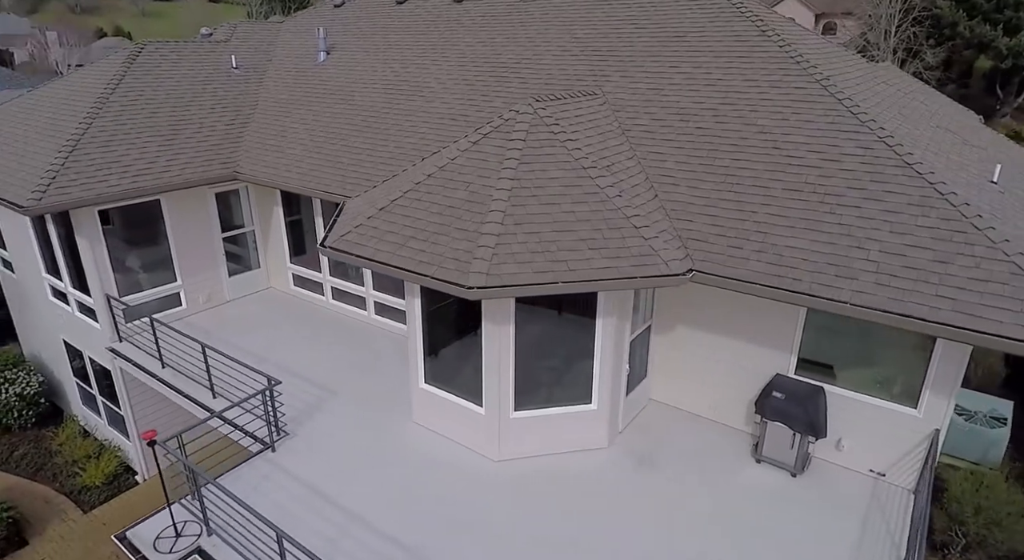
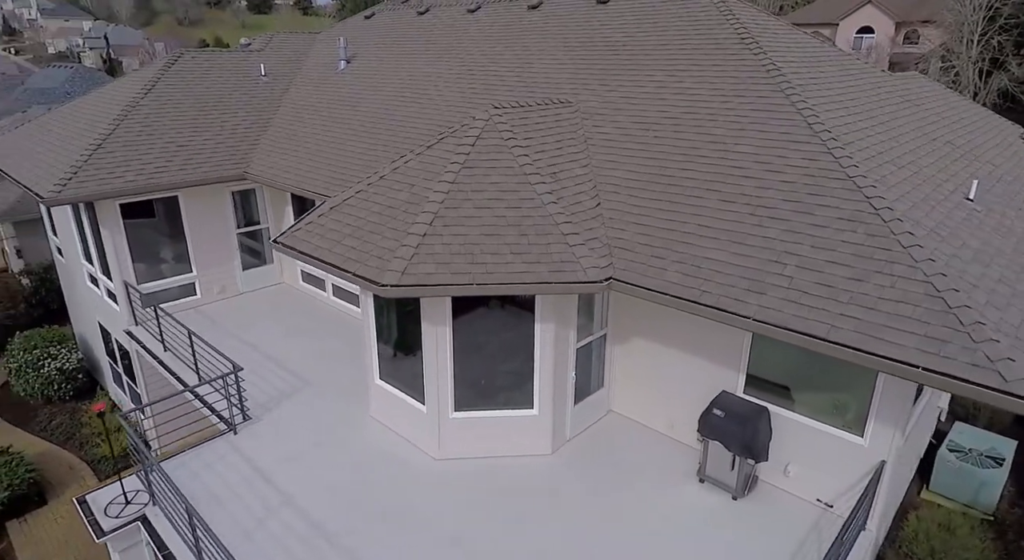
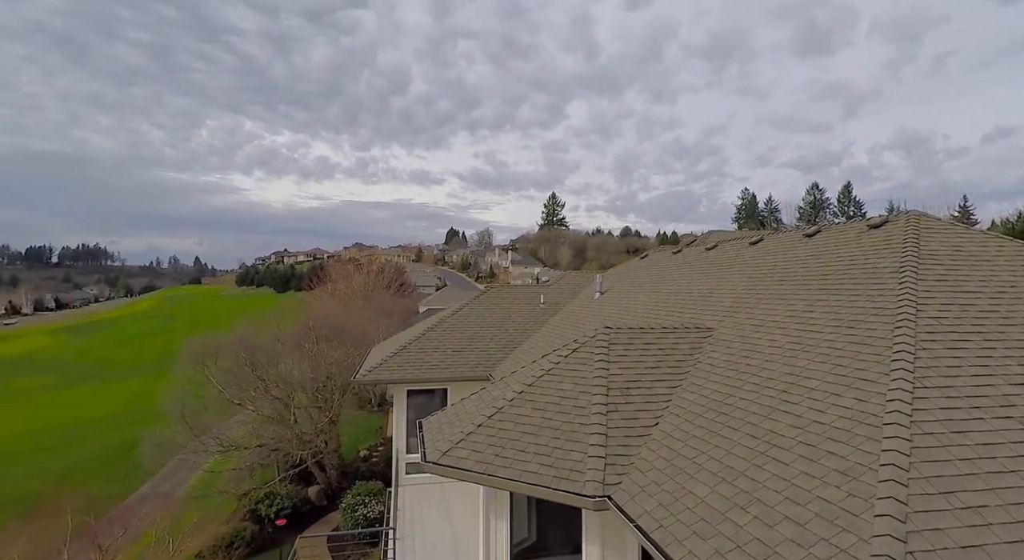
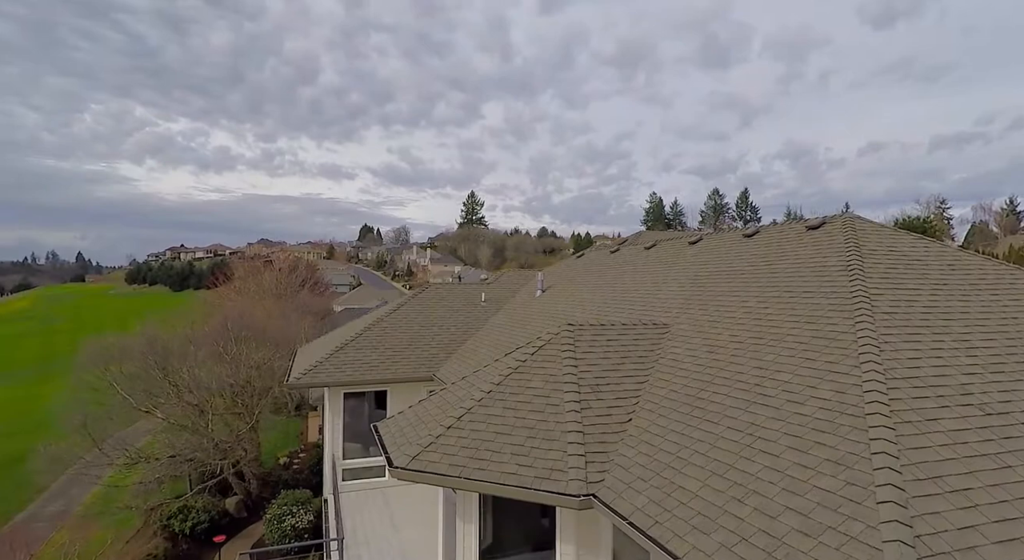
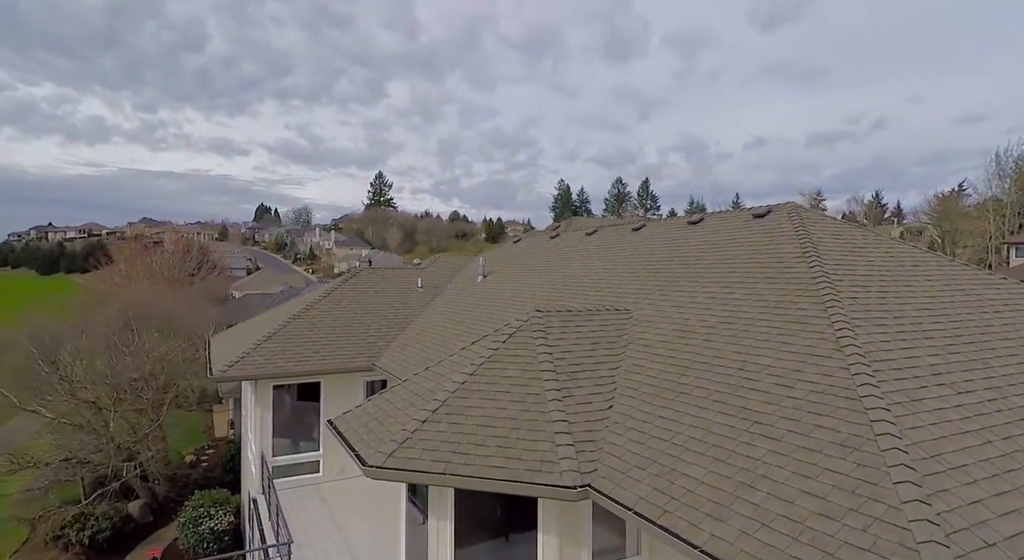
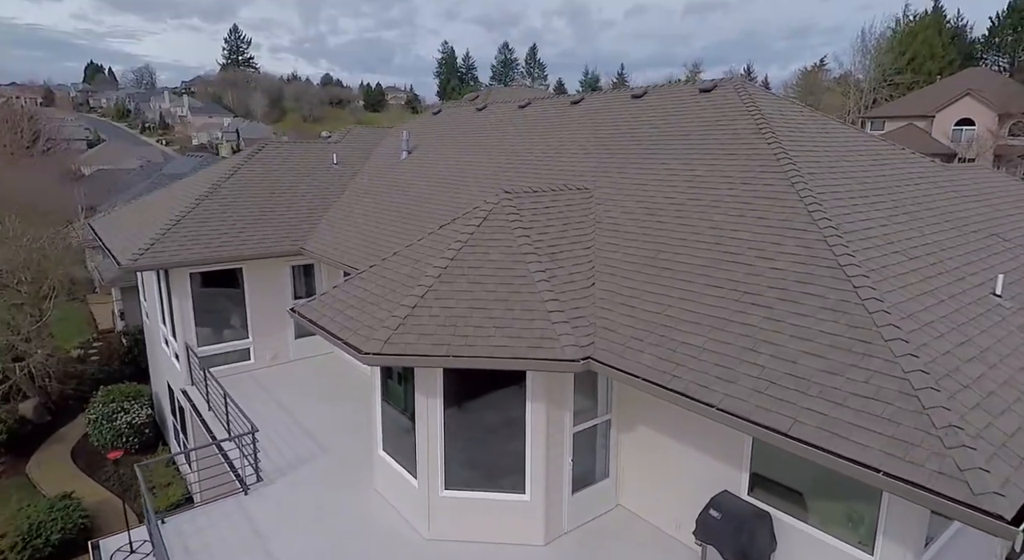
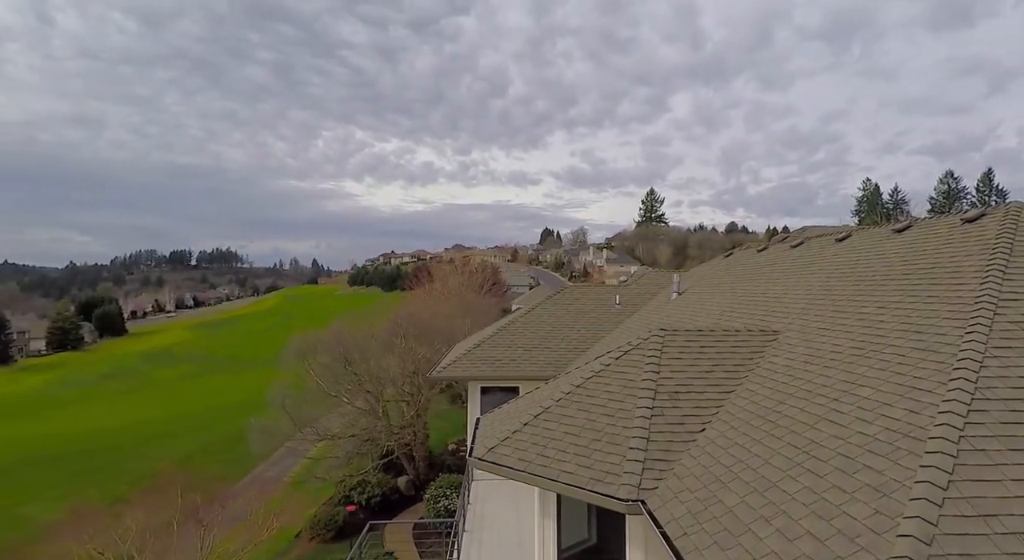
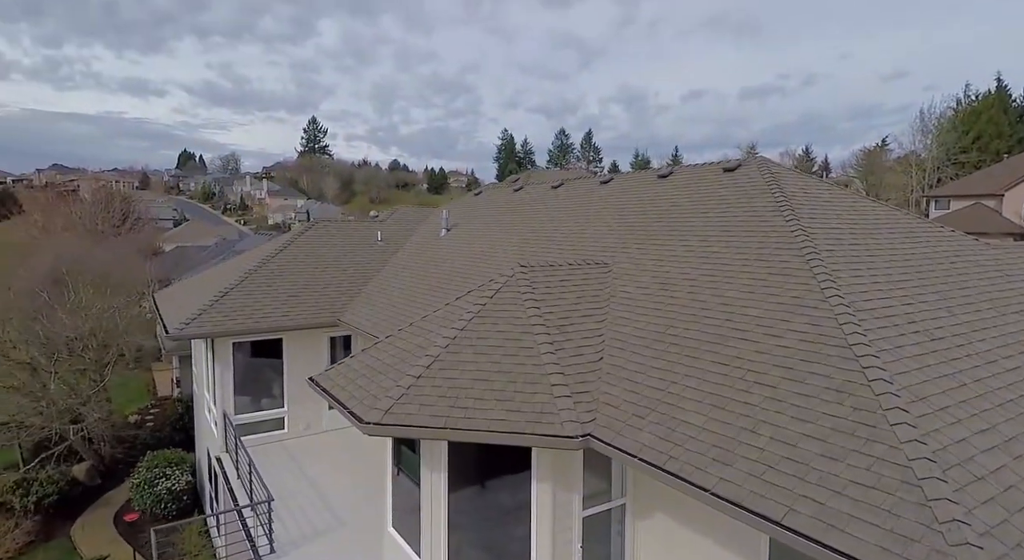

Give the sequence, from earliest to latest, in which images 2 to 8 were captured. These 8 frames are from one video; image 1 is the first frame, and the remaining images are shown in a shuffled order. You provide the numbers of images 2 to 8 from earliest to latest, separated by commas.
2, 6, 8, 5, 4, 3, 7
